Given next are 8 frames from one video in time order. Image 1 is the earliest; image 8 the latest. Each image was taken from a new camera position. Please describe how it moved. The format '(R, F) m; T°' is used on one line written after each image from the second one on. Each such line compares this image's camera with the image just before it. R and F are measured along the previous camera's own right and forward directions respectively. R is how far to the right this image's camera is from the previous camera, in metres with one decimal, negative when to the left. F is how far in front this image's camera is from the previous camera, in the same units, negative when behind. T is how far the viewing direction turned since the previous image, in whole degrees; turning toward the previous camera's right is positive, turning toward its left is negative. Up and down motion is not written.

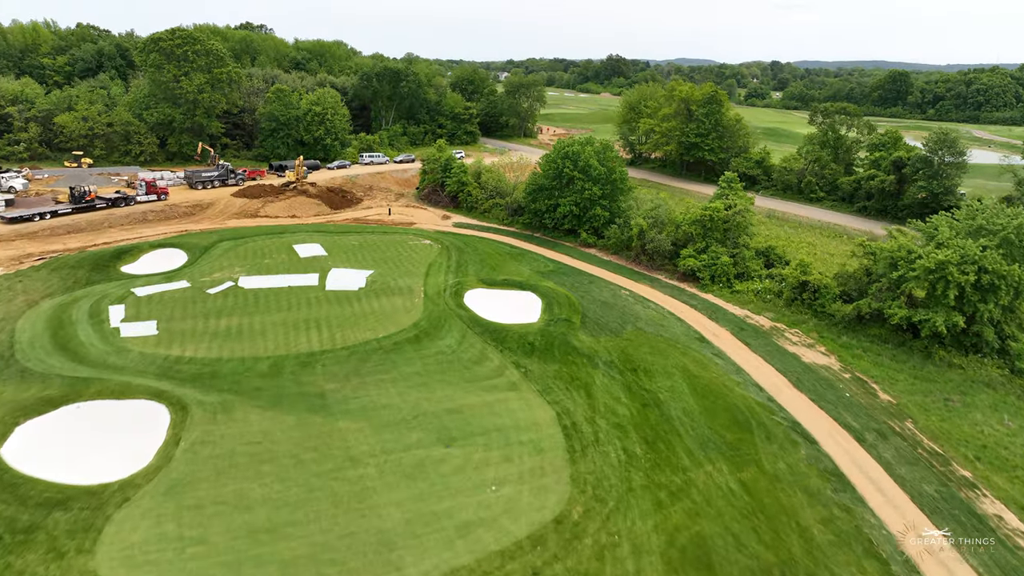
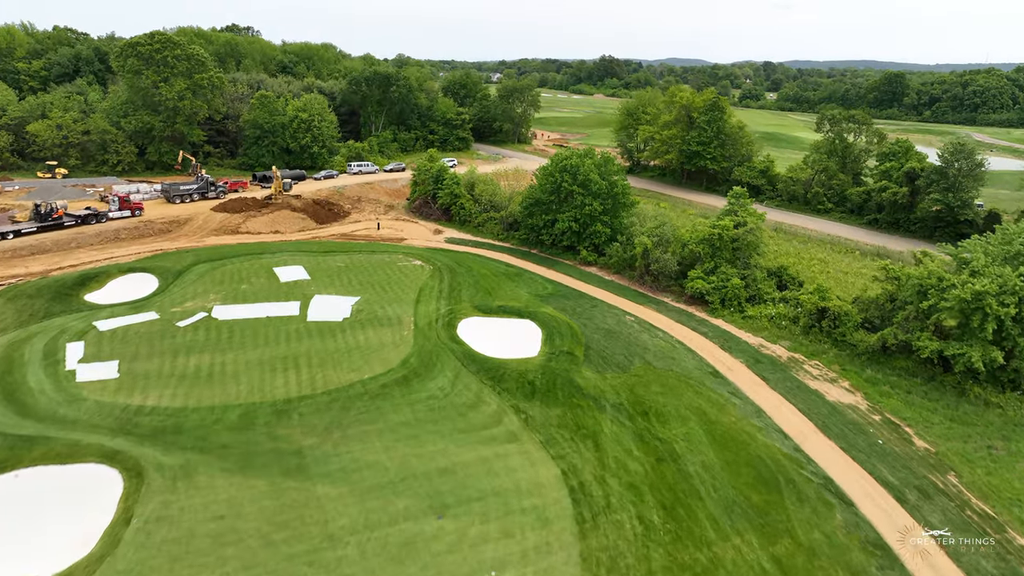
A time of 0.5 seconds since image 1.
(-0.2, +2.2) m; +1°
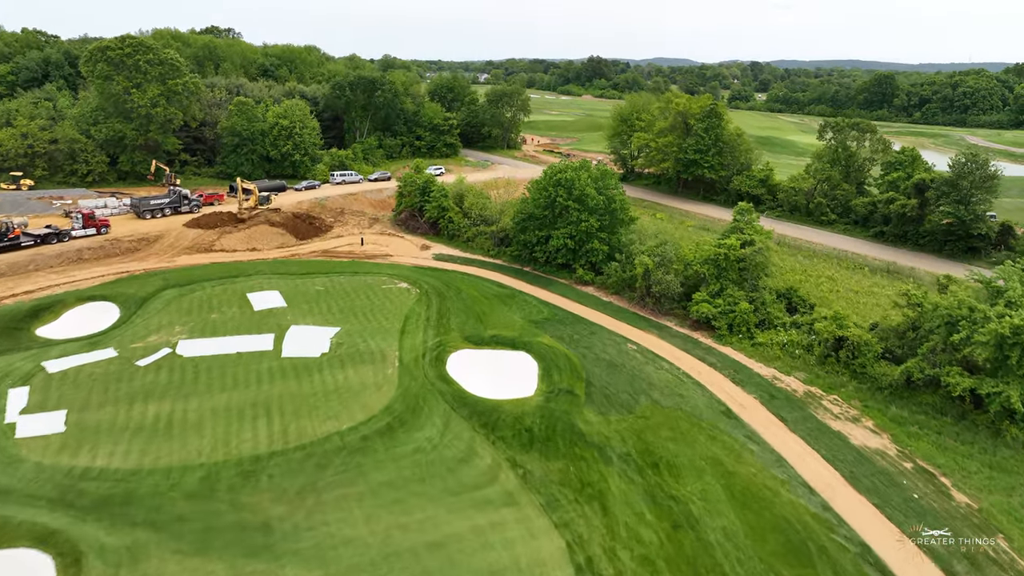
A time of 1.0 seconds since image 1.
(-0.2, +2.2) m; +1°
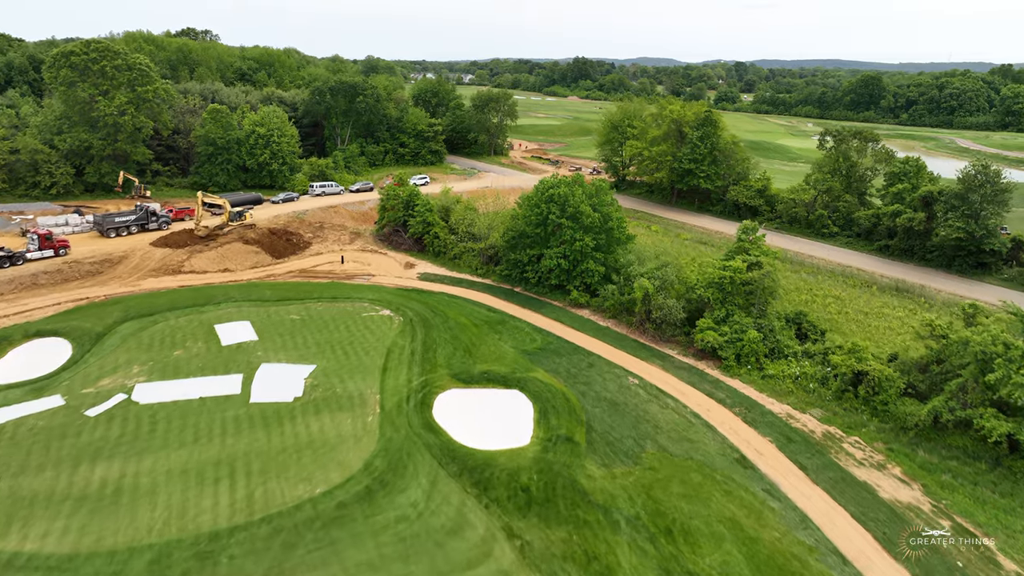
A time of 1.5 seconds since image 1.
(-0.2, +2.2) m; +1°
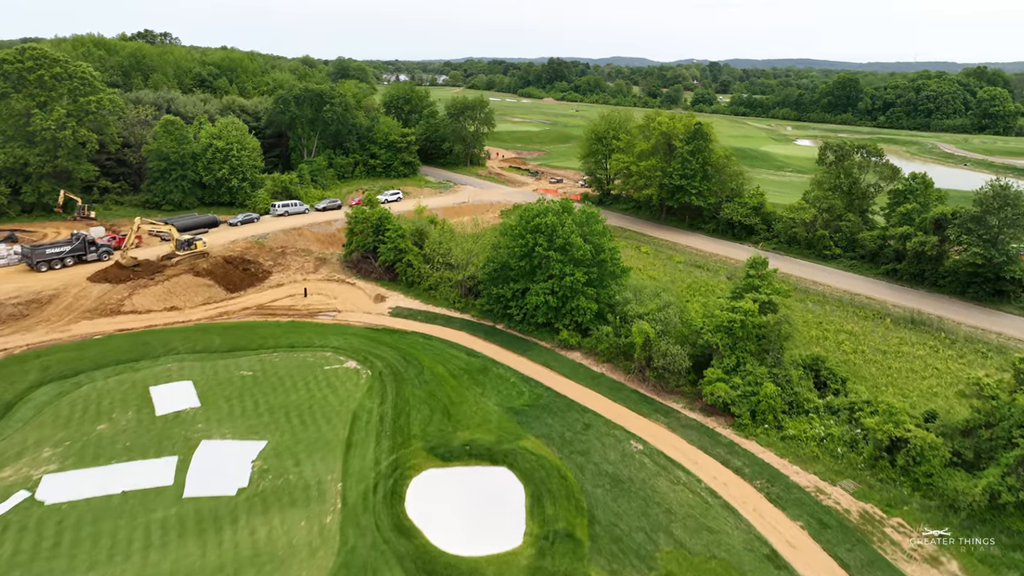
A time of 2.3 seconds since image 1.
(-0.2, +3.4) m; +2°
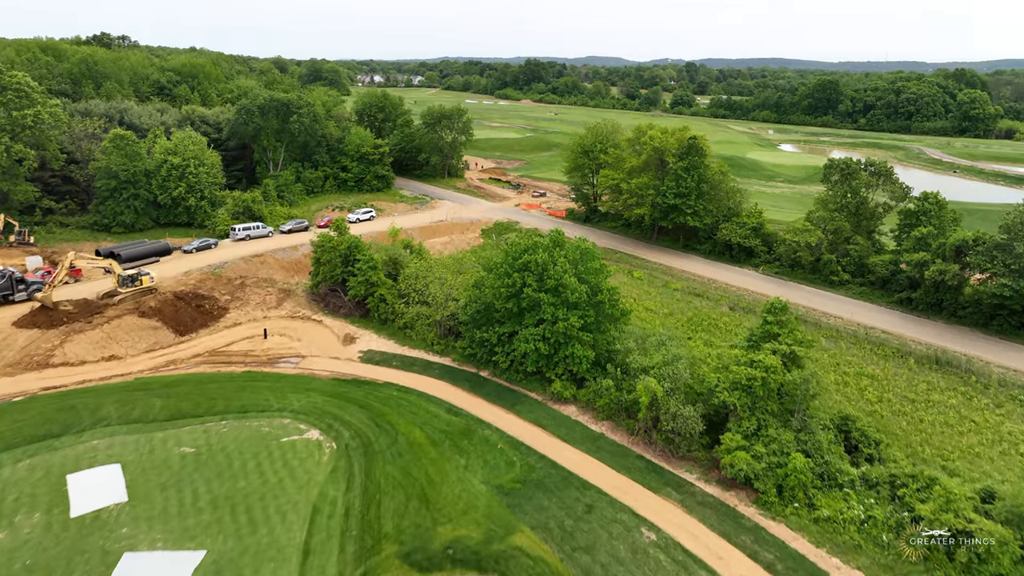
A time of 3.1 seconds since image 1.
(-0.3, +3.4) m; +2°
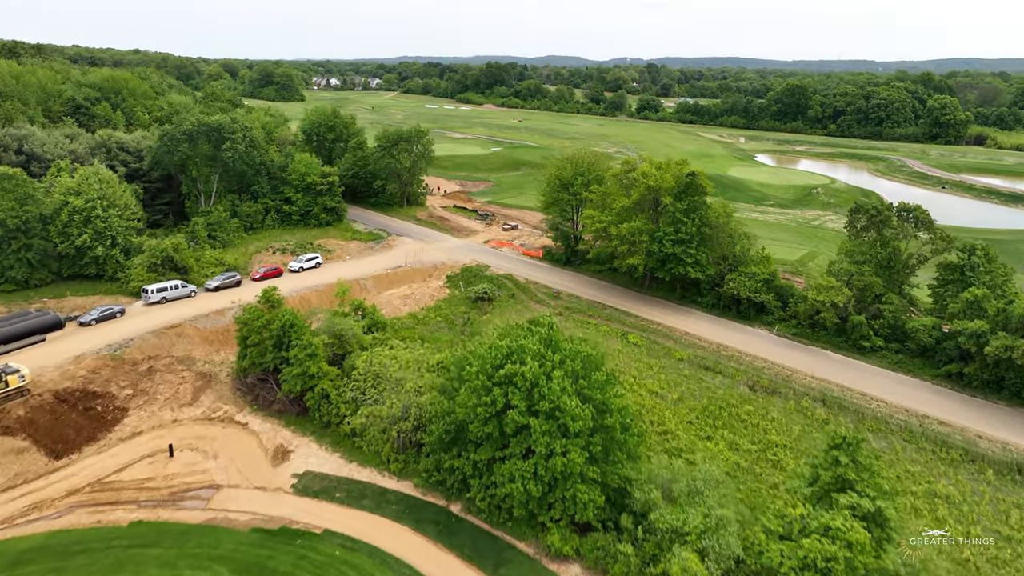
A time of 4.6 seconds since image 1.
(-0.4, +6.6) m; +3°
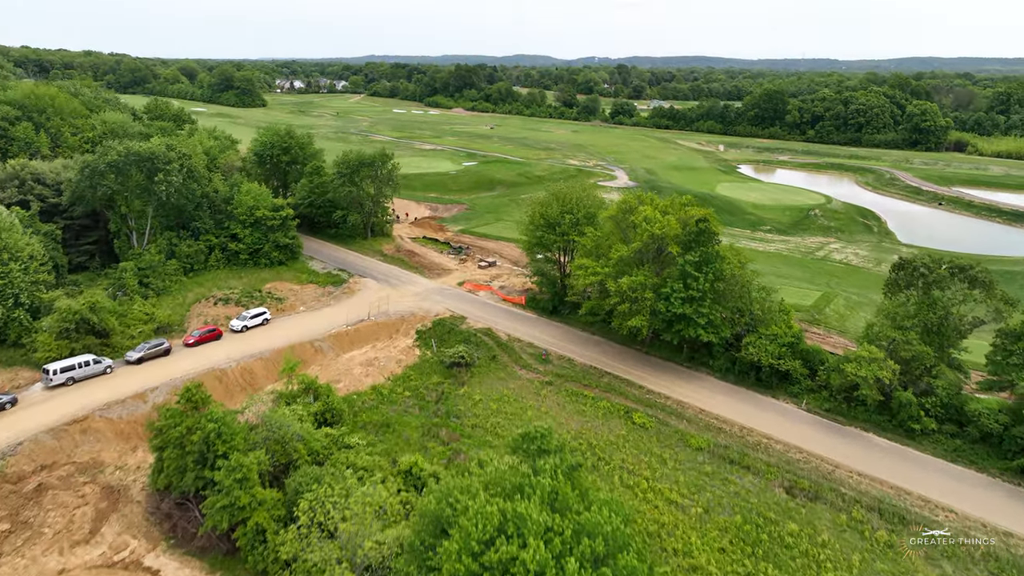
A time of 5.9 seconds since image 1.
(-0.4, +5.7) m; +2°
